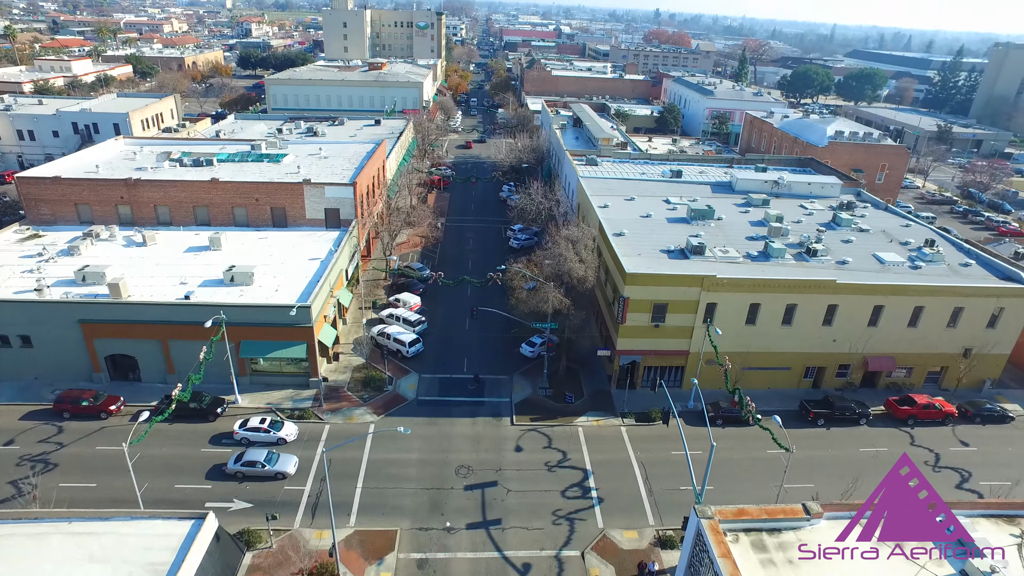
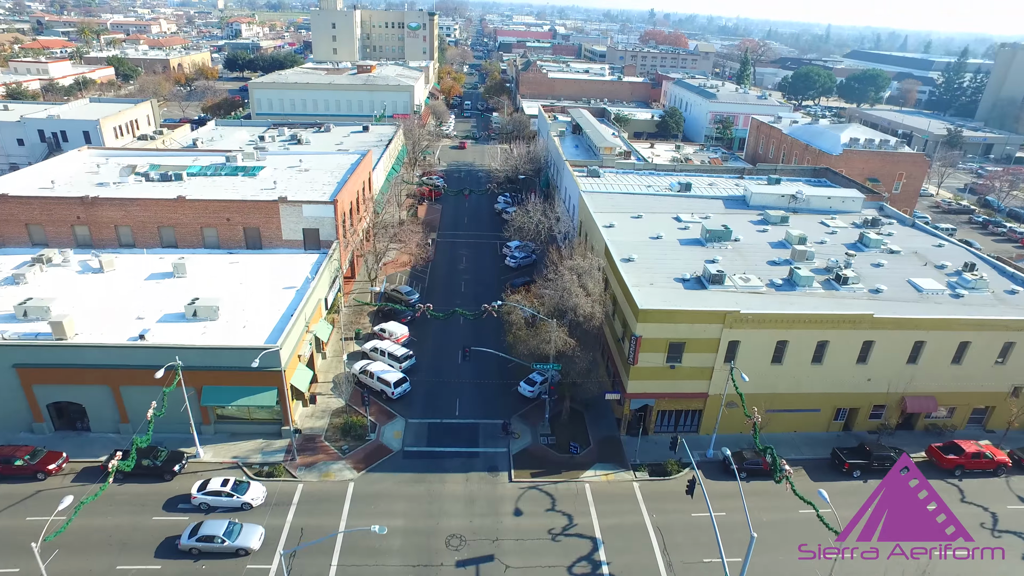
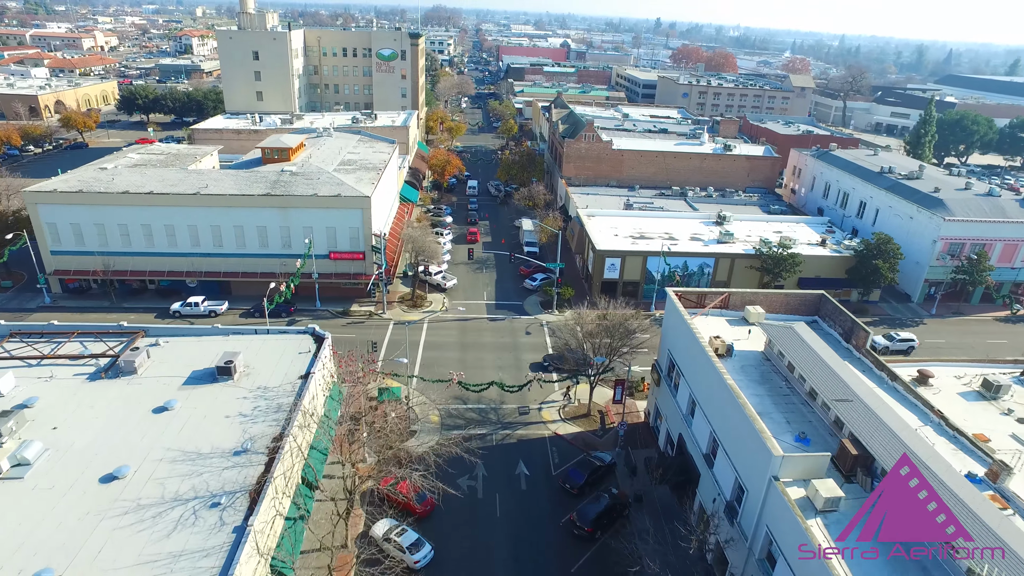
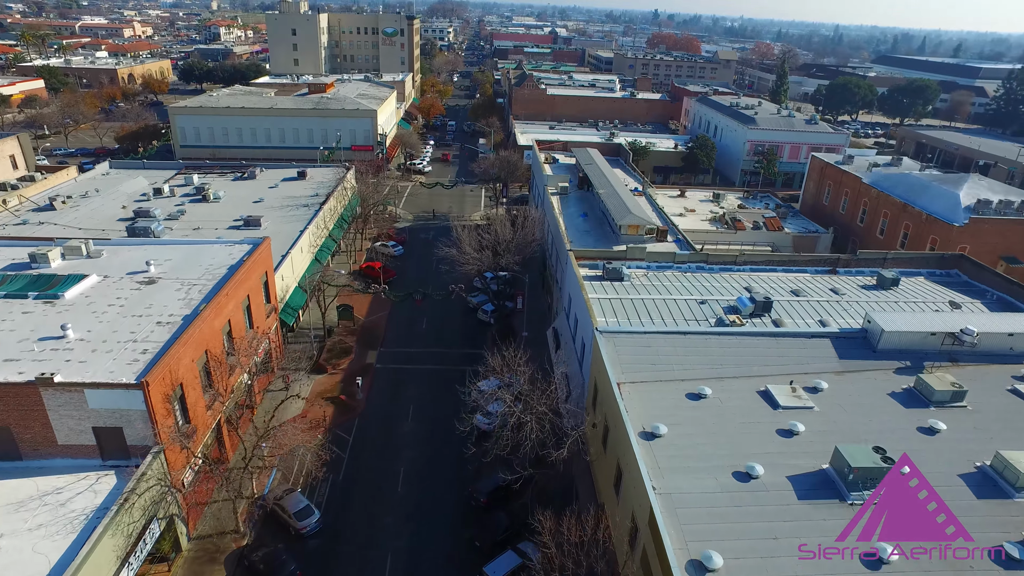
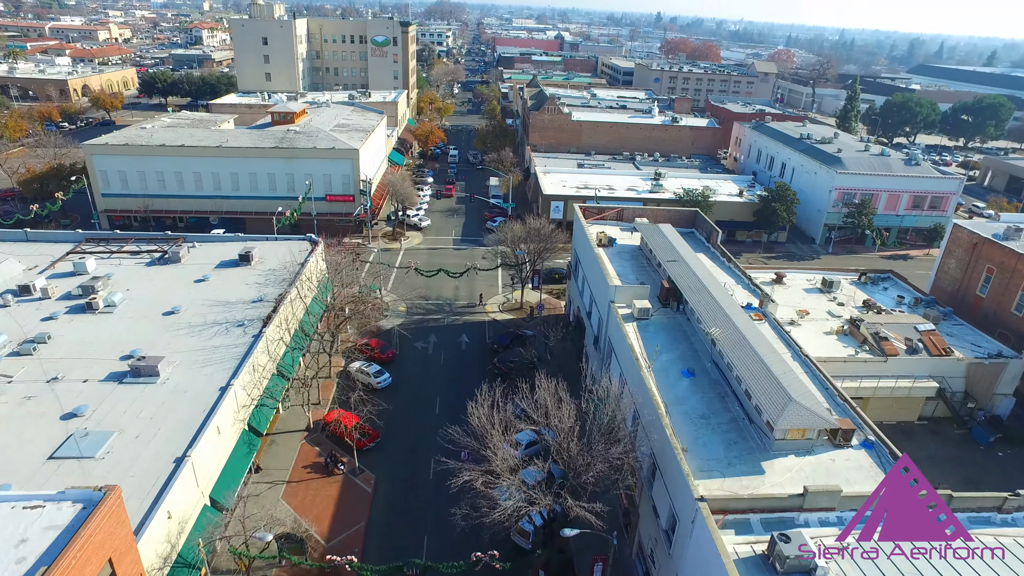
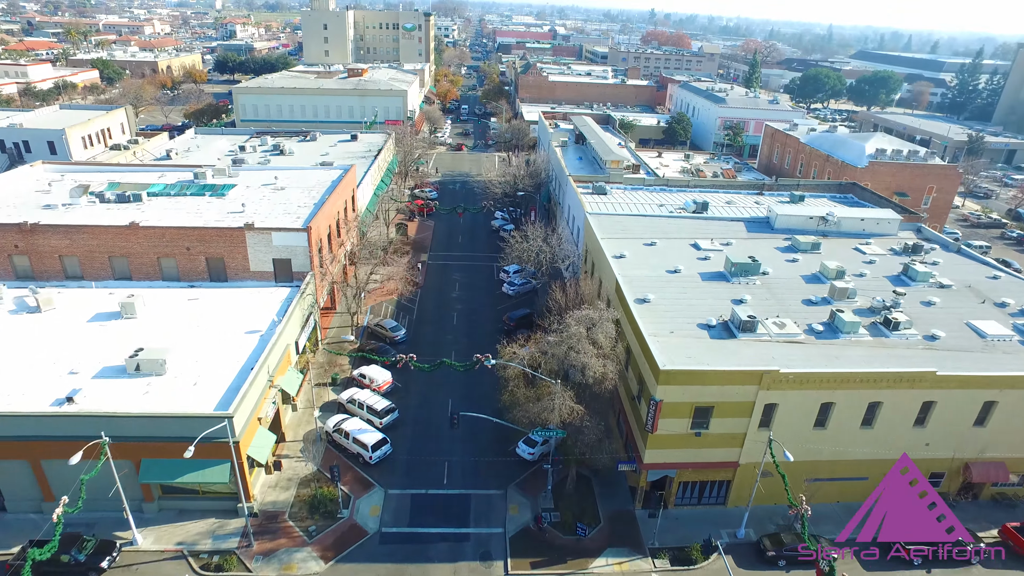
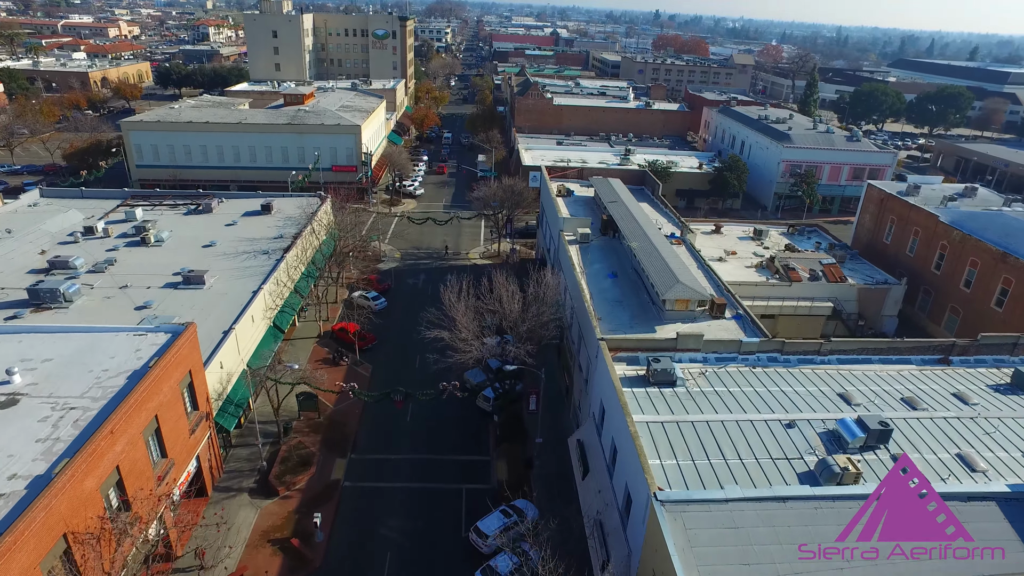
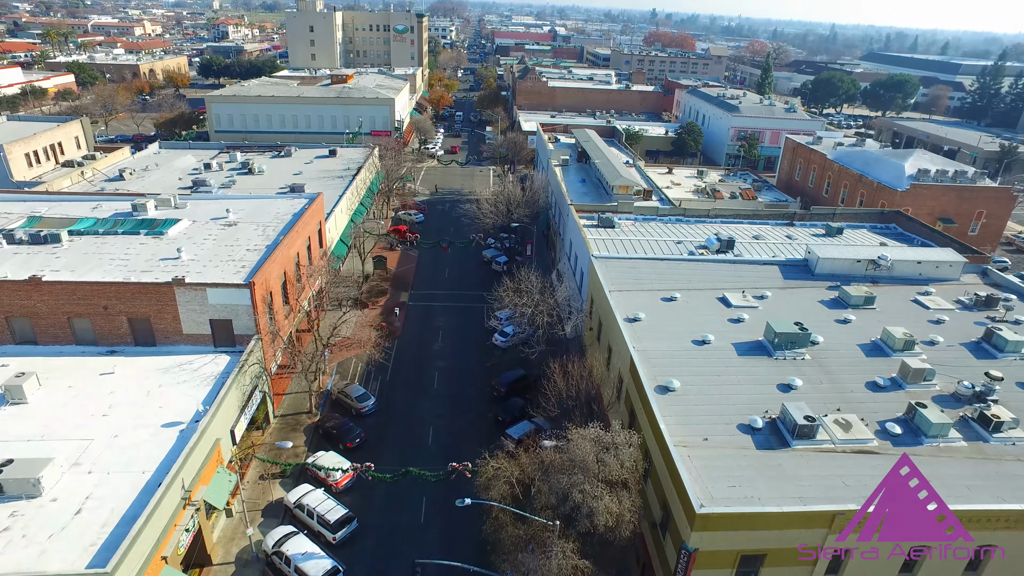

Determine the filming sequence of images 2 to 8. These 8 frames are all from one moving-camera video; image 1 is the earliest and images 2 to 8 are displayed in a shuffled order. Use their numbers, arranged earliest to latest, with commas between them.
2, 6, 8, 4, 7, 5, 3
